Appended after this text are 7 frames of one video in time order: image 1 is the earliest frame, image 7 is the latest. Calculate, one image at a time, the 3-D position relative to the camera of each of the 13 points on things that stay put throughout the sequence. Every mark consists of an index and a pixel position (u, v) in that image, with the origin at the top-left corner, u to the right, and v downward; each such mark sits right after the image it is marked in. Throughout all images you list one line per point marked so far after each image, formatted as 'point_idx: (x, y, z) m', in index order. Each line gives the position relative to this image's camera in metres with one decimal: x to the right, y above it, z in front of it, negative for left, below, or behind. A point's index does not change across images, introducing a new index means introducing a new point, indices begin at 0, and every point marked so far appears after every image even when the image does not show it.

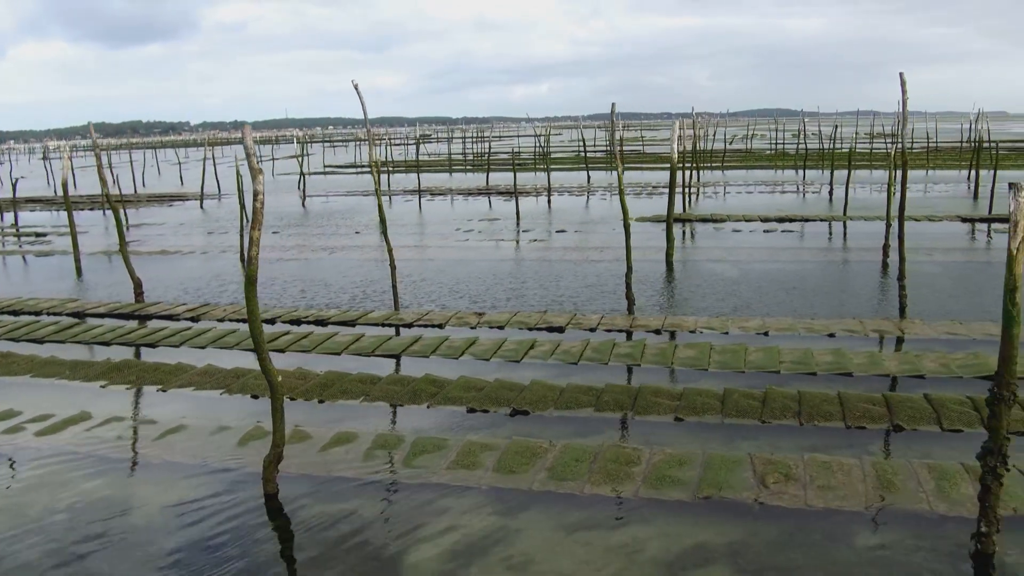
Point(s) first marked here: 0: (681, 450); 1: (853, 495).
0: (+1.4, -1.4, +9.9) m
1: (+2.7, -1.6, +8.9) m
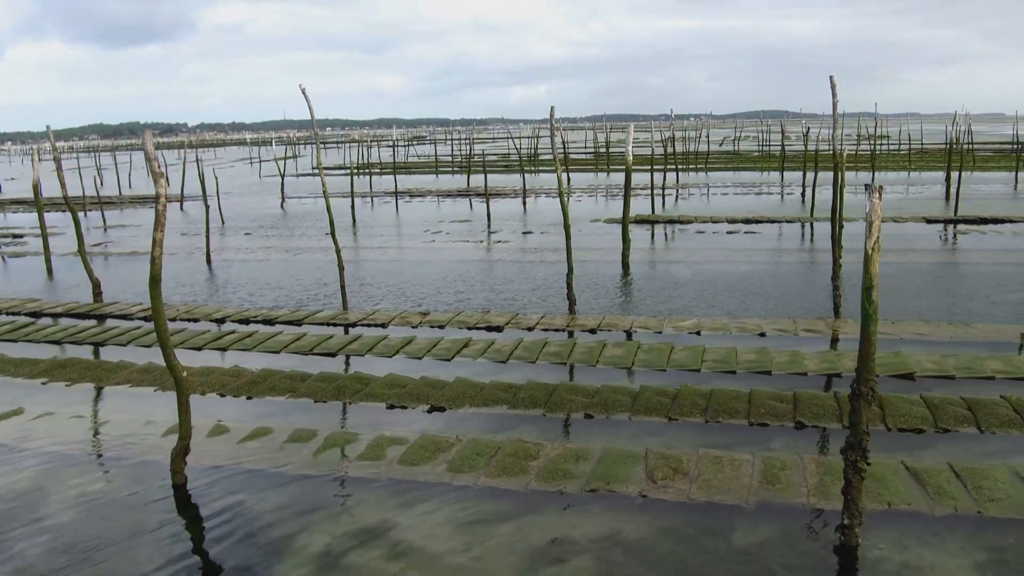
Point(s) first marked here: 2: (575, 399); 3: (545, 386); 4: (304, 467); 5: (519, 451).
0: (+0.6, -1.4, +10.2) m
1: (+1.8, -1.6, +9.2) m
2: (+0.6, -1.1, +11.5) m
3: (+0.3, -1.0, +11.9) m
4: (-1.9, -1.6, +10.0) m
5: (+0.1, -1.4, +10.1) m
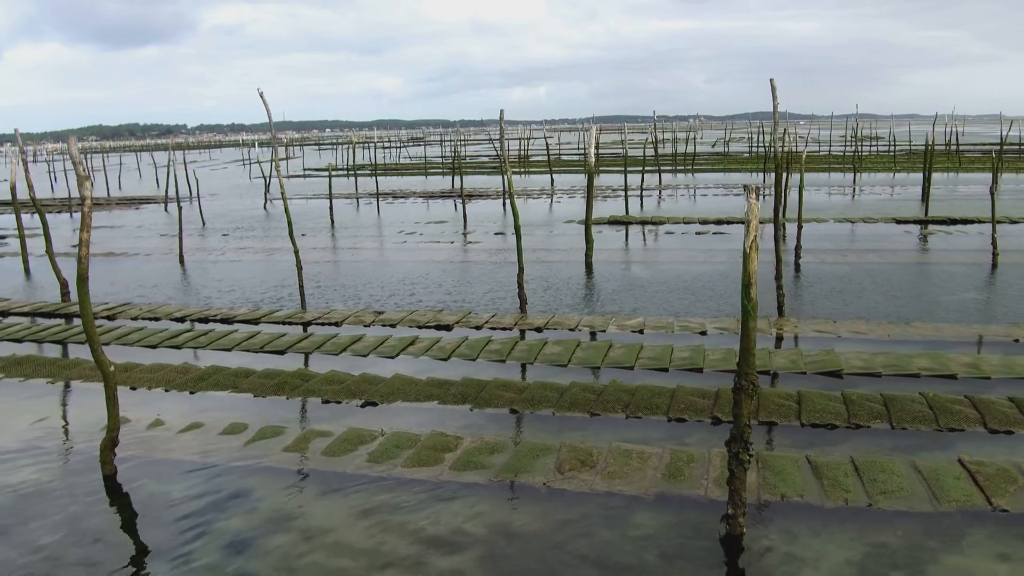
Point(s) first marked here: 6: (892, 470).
0: (-0.1, -1.4, +10.6) m
1: (+1.1, -1.6, +9.5) m
2: (-0.1, -1.1, +11.9) m
3: (-0.4, -1.0, +12.3) m
4: (-2.6, -1.6, +10.4) m
5: (-0.7, -1.4, +10.4) m
6: (+3.2, -1.5, +9.7) m
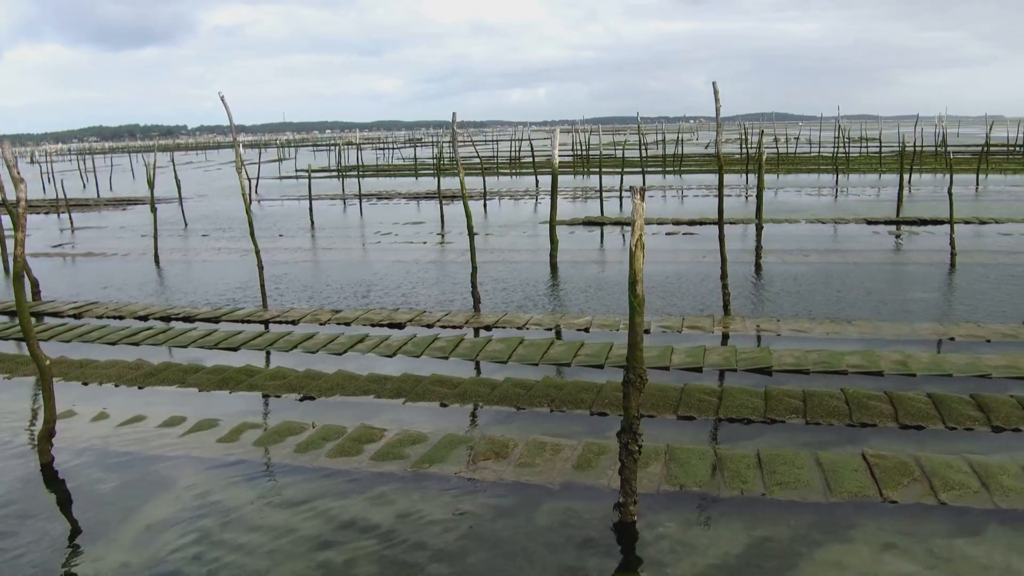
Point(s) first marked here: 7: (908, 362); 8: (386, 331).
0: (-0.9, -1.4, +11.0) m
1: (+0.3, -1.6, +9.9) m
2: (-0.8, -1.1, +12.3) m
3: (-1.1, -1.0, +12.7) m
4: (-3.3, -1.6, +10.9) m
5: (-1.4, -1.4, +10.8) m
6: (+2.5, -1.5, +10.1) m
7: (+4.7, -0.9, +13.6) m
8: (-1.7, -0.6, +15.3) m
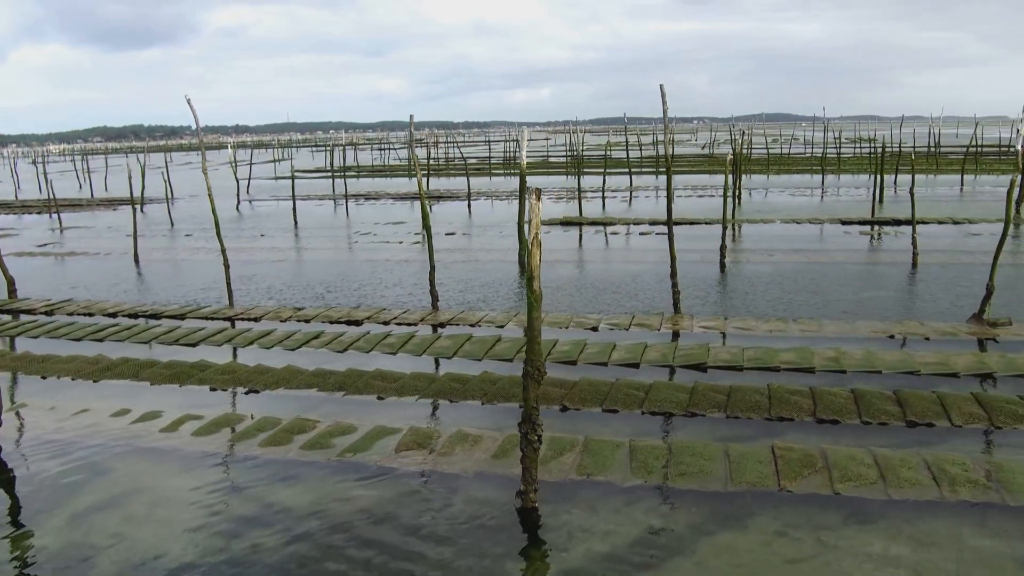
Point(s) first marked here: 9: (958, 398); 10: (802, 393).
0: (-1.6, -1.4, +11.5) m
1: (-0.4, -1.6, +10.4) m
2: (-1.5, -1.1, +12.8) m
3: (-1.8, -1.0, +13.1) m
4: (-4.1, -1.5, +11.4) m
5: (-2.2, -1.4, +11.3) m
6: (+1.7, -1.5, +10.5) m
7: (+4.0, -0.9, +14.0) m
8: (-2.4, -0.6, +15.8) m
9: (+4.8, -1.2, +12.3) m
10: (+3.1, -1.1, +12.3) m
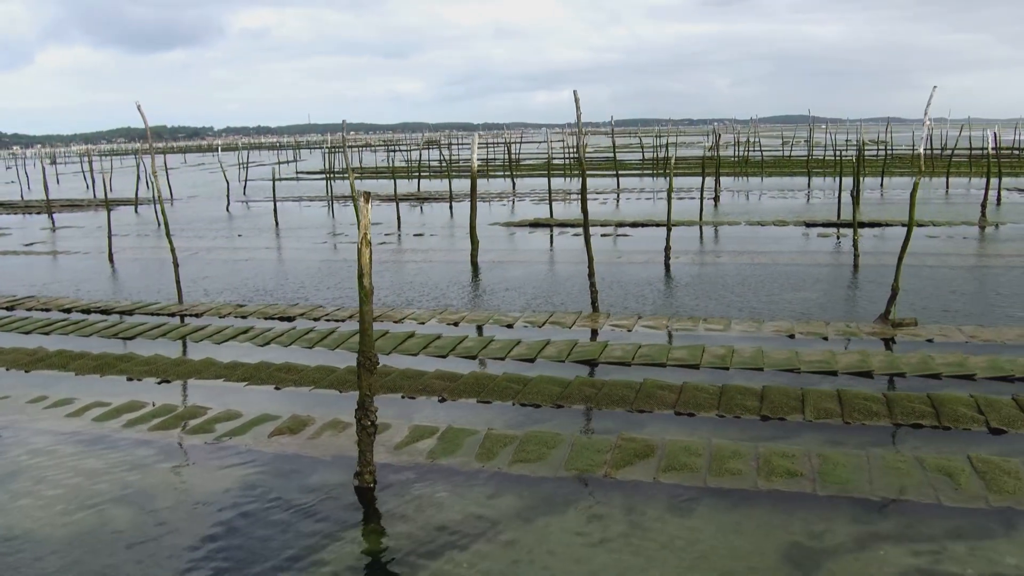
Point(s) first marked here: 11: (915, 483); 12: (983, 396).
0: (-2.9, -1.3, +12.4) m
1: (-1.8, -1.6, +11.2) m
2: (-2.8, -1.1, +13.7) m
3: (-3.1, -1.0, +14.1) m
4: (-5.4, -1.5, +12.4) m
5: (-3.5, -1.4, +12.3) m
6: (+0.3, -1.5, +11.3) m
7: (+2.8, -0.9, +14.6) m
8: (-3.5, -0.5, +16.7) m
9: (+3.5, -1.2, +13.0) m
10: (+1.8, -1.1, +13.0) m
11: (+3.7, -1.8, +10.5) m
12: (+5.4, -1.3, +13.1) m
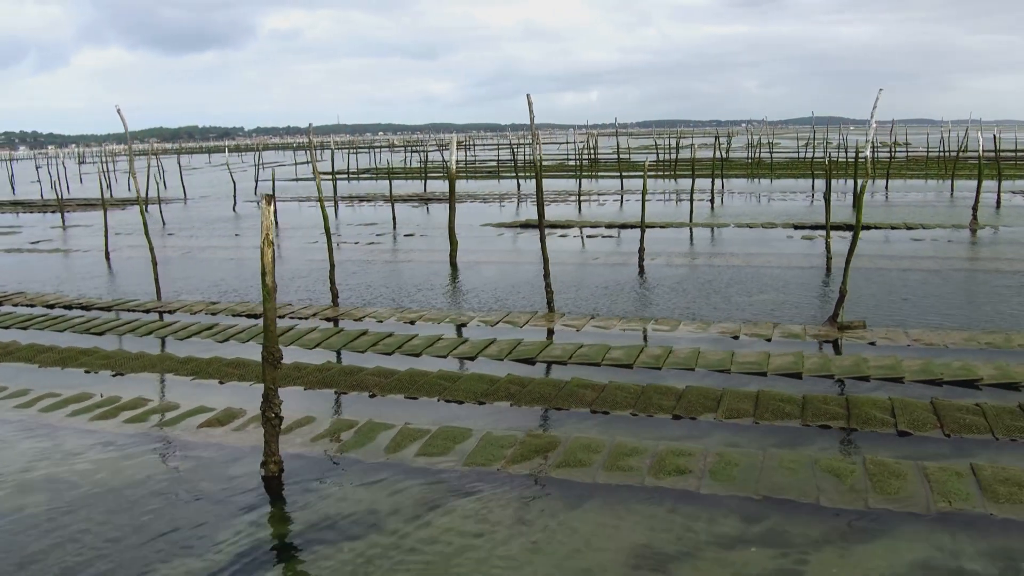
0: (-3.8, -1.3, +13.1) m
1: (-2.8, -1.6, +11.9) m
2: (-3.6, -1.1, +14.3) m
3: (-3.9, -1.0, +14.7) m
4: (-6.3, -1.5, +13.2) m
5: (-4.4, -1.4, +12.9) m
6: (-0.6, -1.5, +11.8) m
7: (+2.0, -0.9, +15.1) m
8: (-4.2, -0.5, +17.4) m
9: (+2.7, -1.3, +13.4) m
10: (+1.0, -1.2, +13.5) m
11: (+2.8, -1.9, +10.9) m
12: (+4.6, -1.3, +13.4) m
